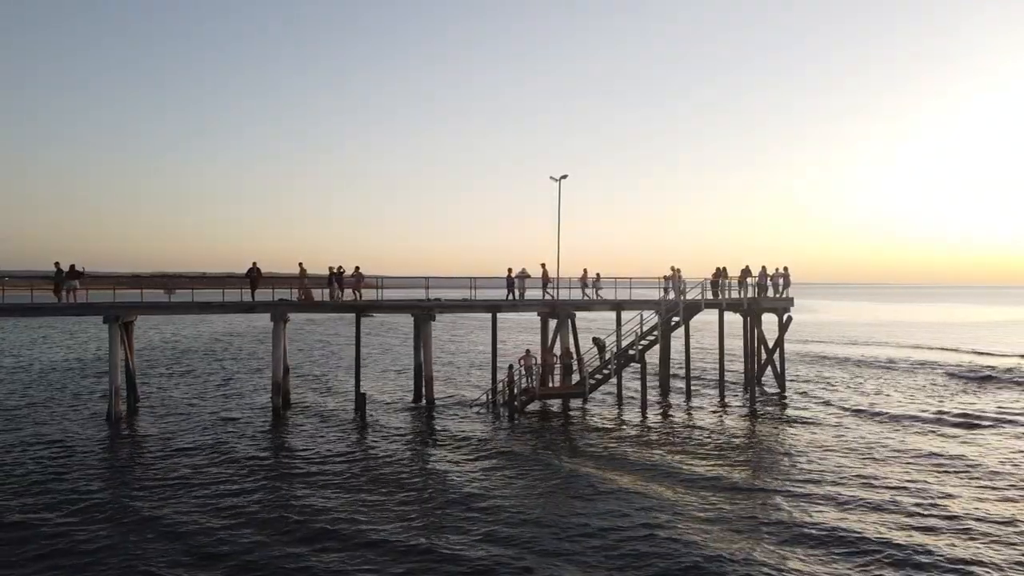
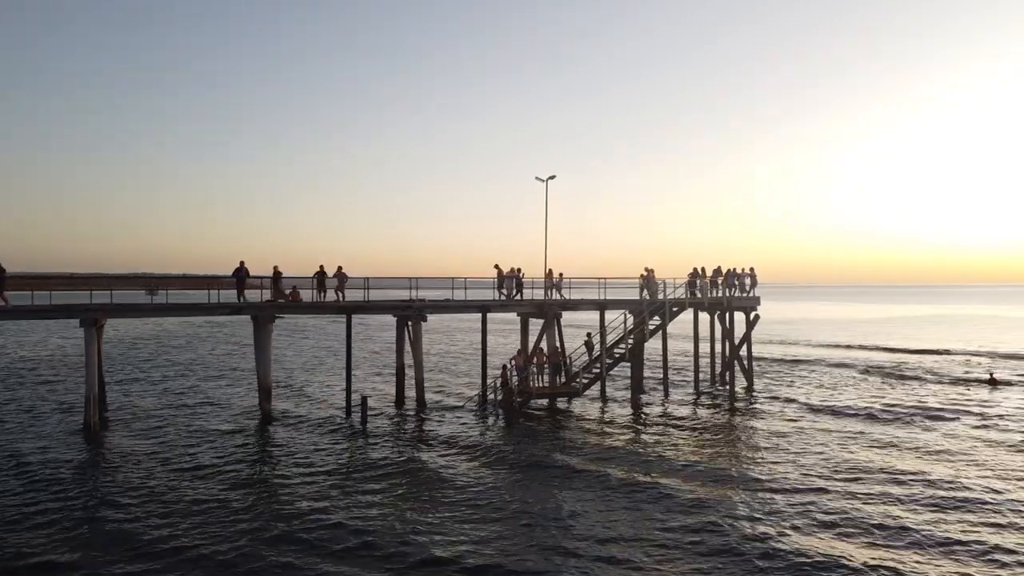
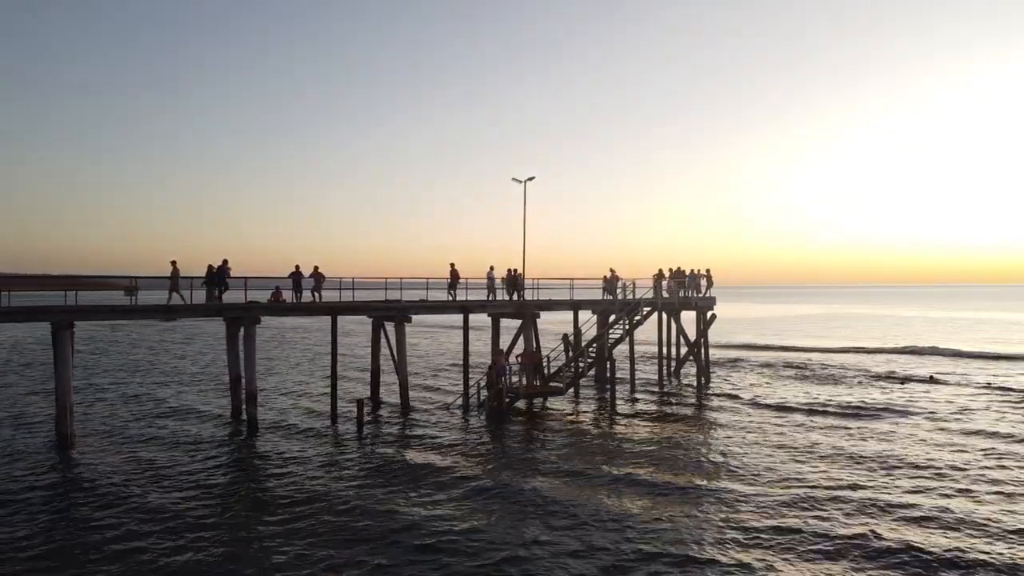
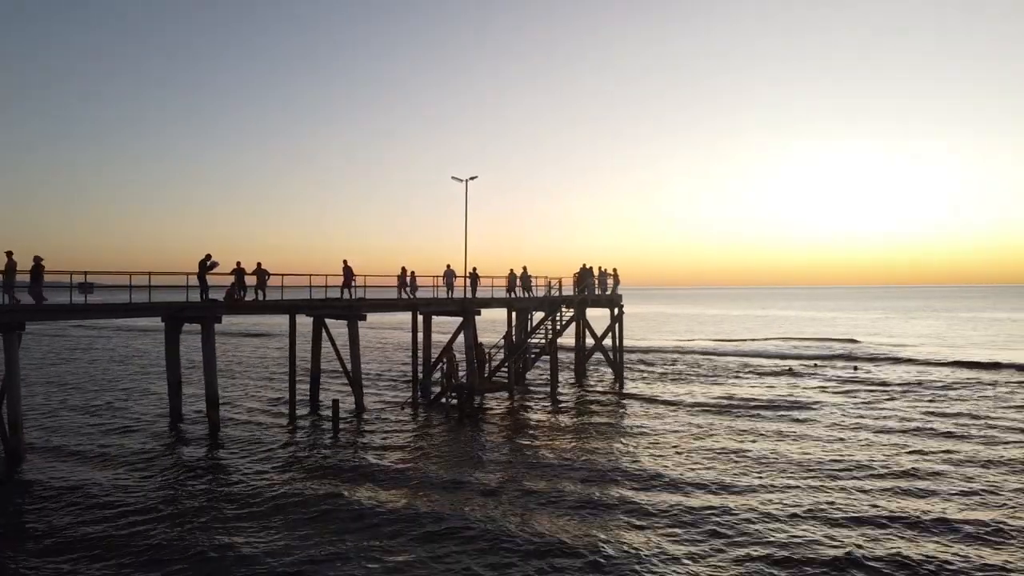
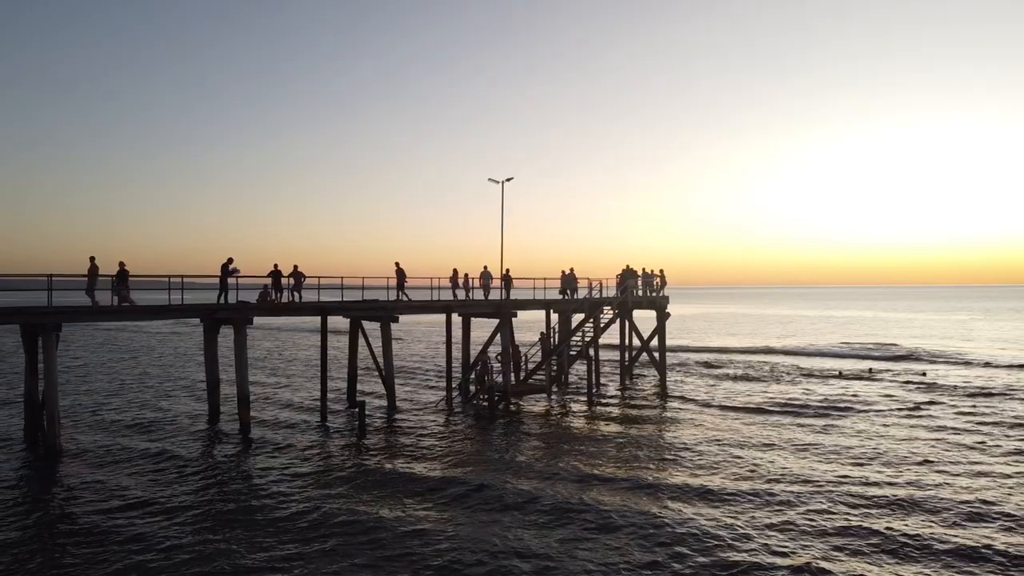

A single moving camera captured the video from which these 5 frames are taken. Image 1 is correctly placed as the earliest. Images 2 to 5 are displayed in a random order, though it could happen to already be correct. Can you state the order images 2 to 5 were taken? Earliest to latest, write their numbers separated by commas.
2, 3, 5, 4
